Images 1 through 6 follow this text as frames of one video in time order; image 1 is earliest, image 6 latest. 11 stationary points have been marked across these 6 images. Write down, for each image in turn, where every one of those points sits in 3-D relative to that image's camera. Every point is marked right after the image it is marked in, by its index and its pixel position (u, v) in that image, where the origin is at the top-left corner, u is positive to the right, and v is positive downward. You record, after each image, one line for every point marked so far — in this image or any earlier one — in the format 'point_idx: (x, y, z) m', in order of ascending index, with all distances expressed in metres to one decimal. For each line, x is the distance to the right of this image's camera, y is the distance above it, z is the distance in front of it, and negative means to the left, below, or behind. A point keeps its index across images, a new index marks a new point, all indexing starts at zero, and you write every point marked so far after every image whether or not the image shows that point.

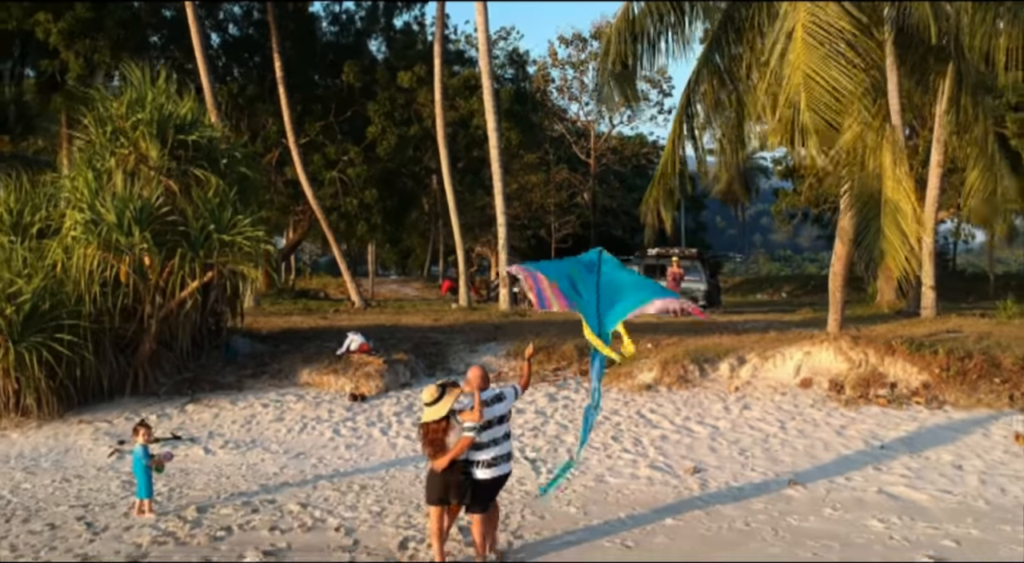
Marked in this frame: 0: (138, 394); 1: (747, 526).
0: (-4.4, -1.3, +11.5) m
1: (+1.9, -1.9, +7.8) m
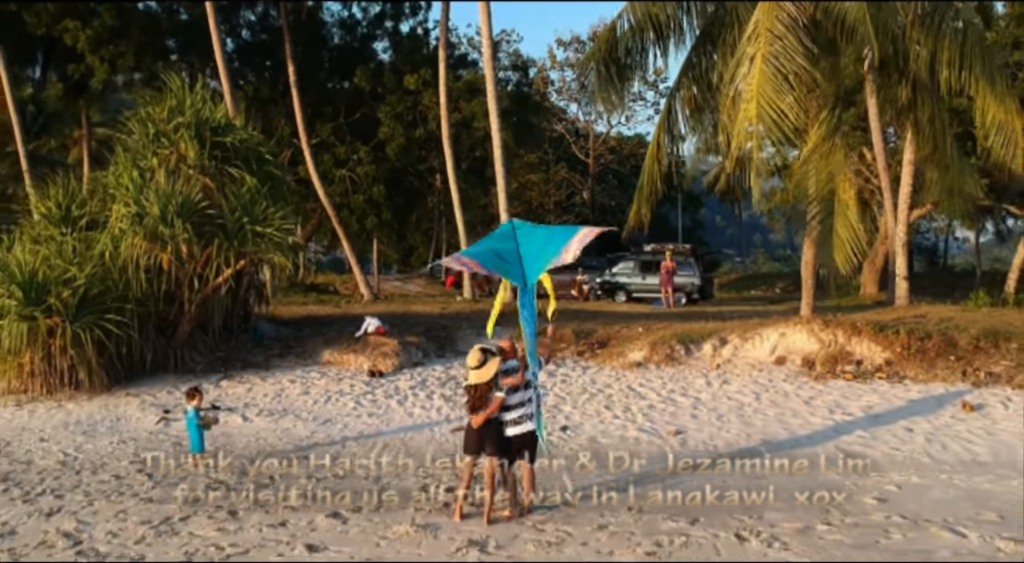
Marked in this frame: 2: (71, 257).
0: (-4.3, -1.2, +12.7) m
1: (+1.9, -1.8, +9.1) m
2: (-5.6, +0.3, +12.3) m
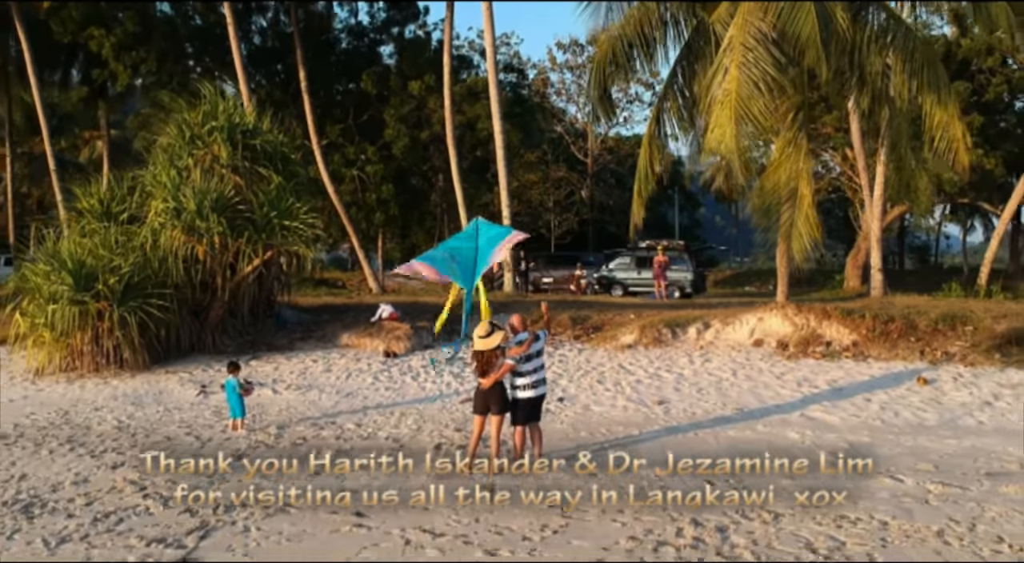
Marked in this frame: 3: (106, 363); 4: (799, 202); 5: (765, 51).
0: (-4.3, -1.0, +14.0) m
1: (+1.9, -1.6, +10.3) m
2: (-5.5, +0.5, +13.6) m
3: (-5.5, -1.1, +13.1) m
4: (+3.7, +1.0, +12.9) m
5: (+2.9, +2.6, +11.1) m
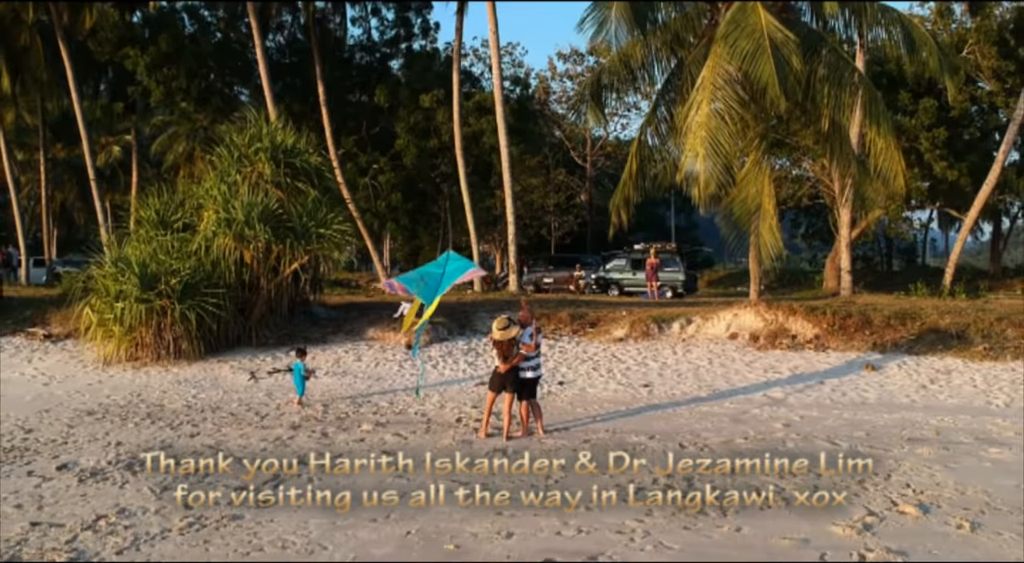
0: (-4.2, -1.0, +16.0) m
1: (+2.0, -1.6, +12.4) m
2: (-5.4, +0.4, +15.6) m
3: (-5.4, -1.1, +15.1) m
4: (+3.9, +1.0, +14.9) m
5: (+3.0, +2.6, +13.2) m
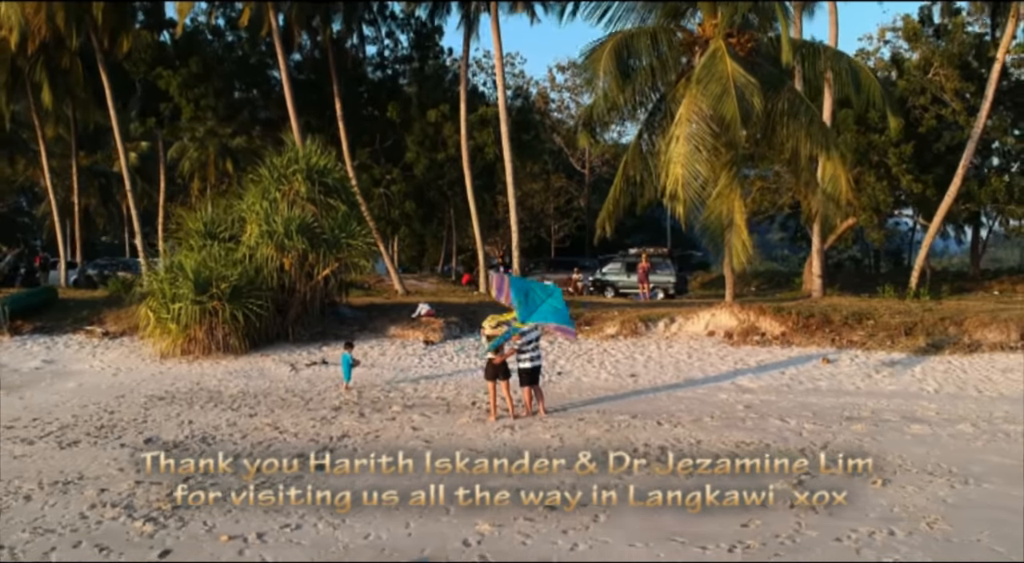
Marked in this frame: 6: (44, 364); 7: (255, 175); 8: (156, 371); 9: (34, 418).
0: (-4.1, -1.1, +18.3) m
1: (+2.1, -1.7, +14.6) m
2: (-5.3, +0.4, +17.9) m
3: (-5.3, -1.2, +17.4) m
4: (+3.9, +0.9, +17.2) m
5: (+3.0, +2.5, +15.4) m
6: (-8.5, -1.5, +17.7) m
7: (-5.2, +2.1, +19.7) m
8: (-6.1, -1.5, +16.8) m
9: (-7.0, -2.0, +14.2) m
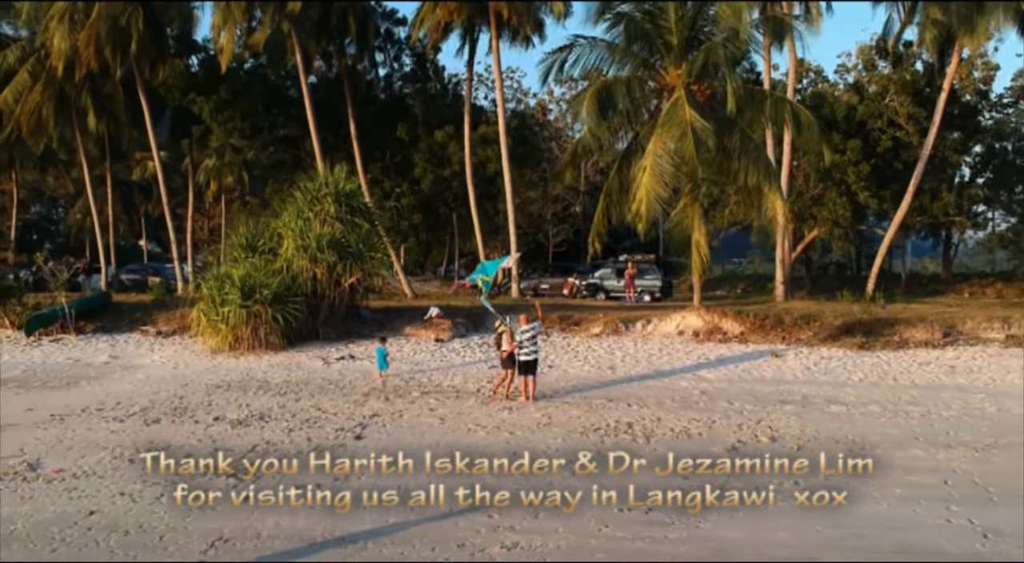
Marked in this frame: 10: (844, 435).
0: (-4.2, -1.3, +21.3) m
1: (+2.1, -1.9, +17.7) m
2: (-5.4, +0.2, +21.0) m
3: (-5.3, -1.3, +20.5) m
4: (+3.9, +0.8, +20.2) m
5: (+3.0, +2.4, +18.5) m
6: (-8.5, -1.6, +20.8) m
7: (-5.2, +2.0, +22.8) m
8: (-6.1, -1.7, +19.8) m
9: (-7.0, -2.1, +17.2) m
10: (+5.0, -2.3, +14.6) m
